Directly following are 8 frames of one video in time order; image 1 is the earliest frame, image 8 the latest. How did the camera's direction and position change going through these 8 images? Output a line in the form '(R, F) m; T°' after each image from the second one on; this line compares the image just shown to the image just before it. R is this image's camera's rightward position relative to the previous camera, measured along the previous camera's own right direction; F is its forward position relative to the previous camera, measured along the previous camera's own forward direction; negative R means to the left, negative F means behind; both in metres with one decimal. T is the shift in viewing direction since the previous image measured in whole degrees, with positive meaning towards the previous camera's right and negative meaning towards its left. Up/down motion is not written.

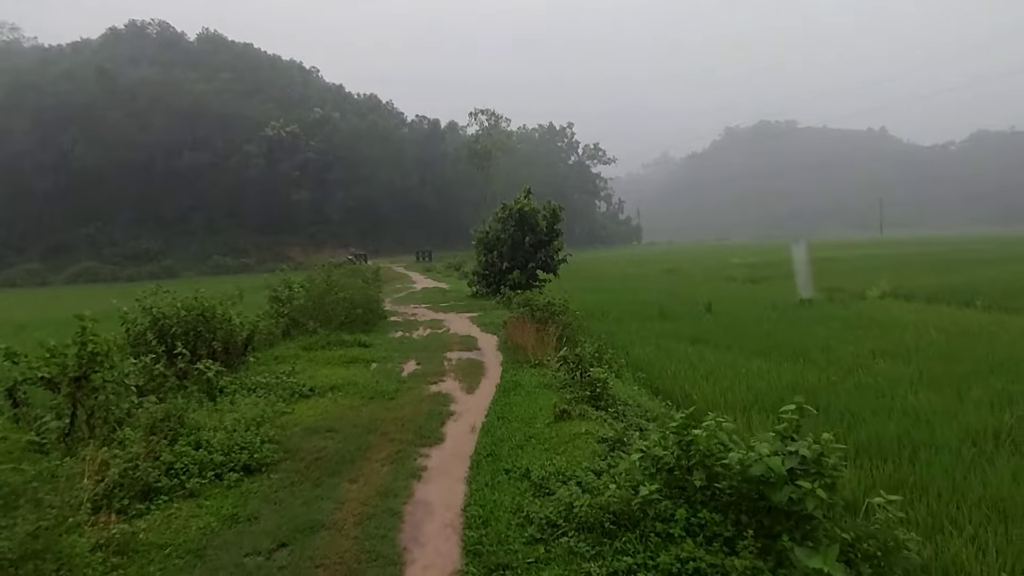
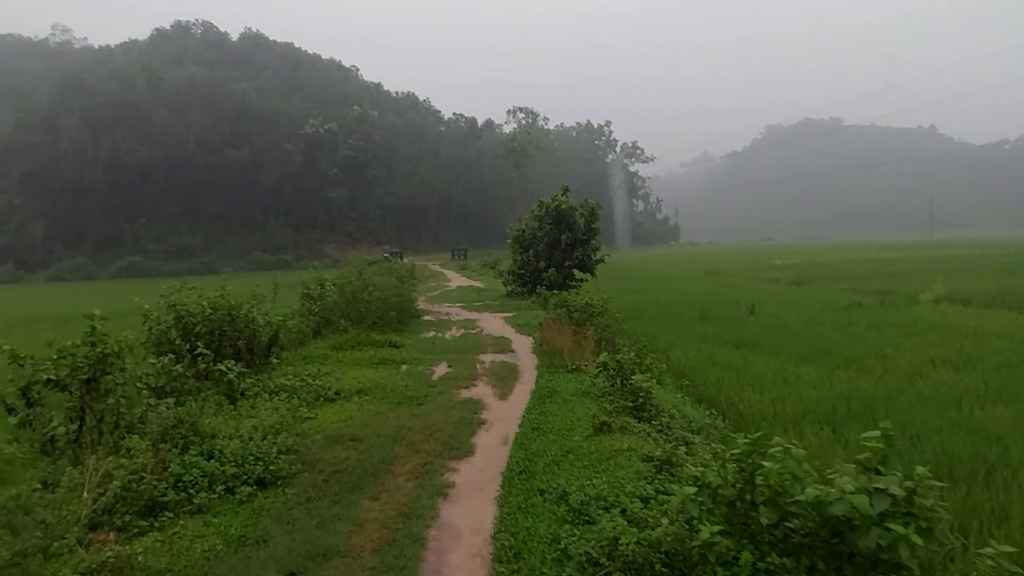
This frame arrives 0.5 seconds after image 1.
(0.0, +0.4) m; -3°
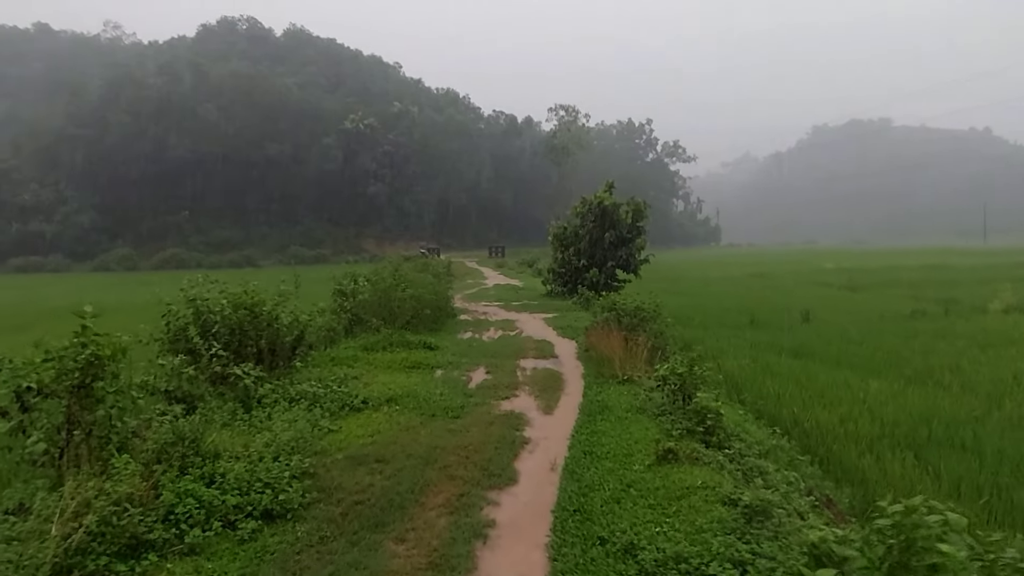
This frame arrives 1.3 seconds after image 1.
(-0.1, +0.7) m; -3°
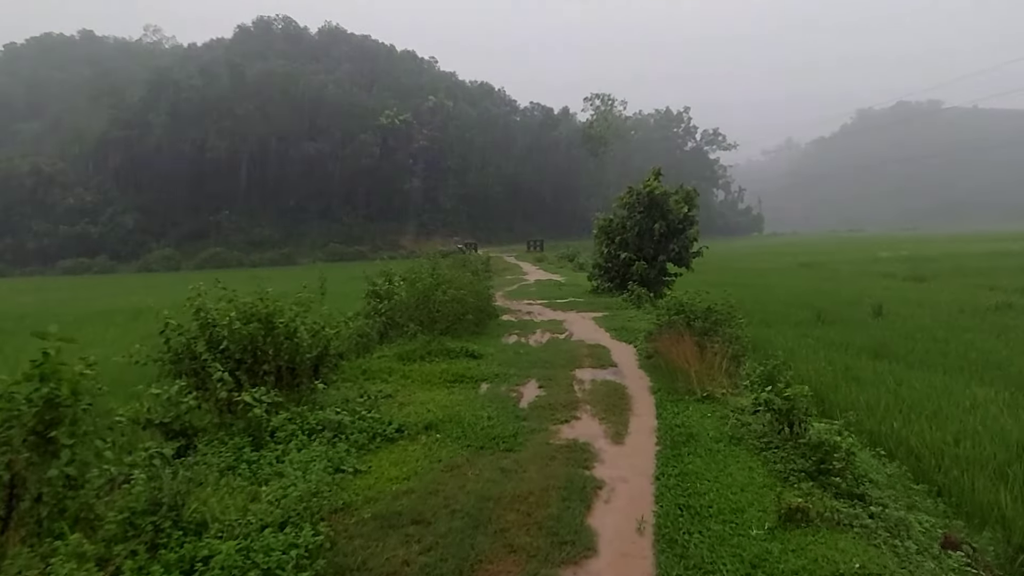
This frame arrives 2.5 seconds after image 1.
(-0.2, +1.0) m; -3°
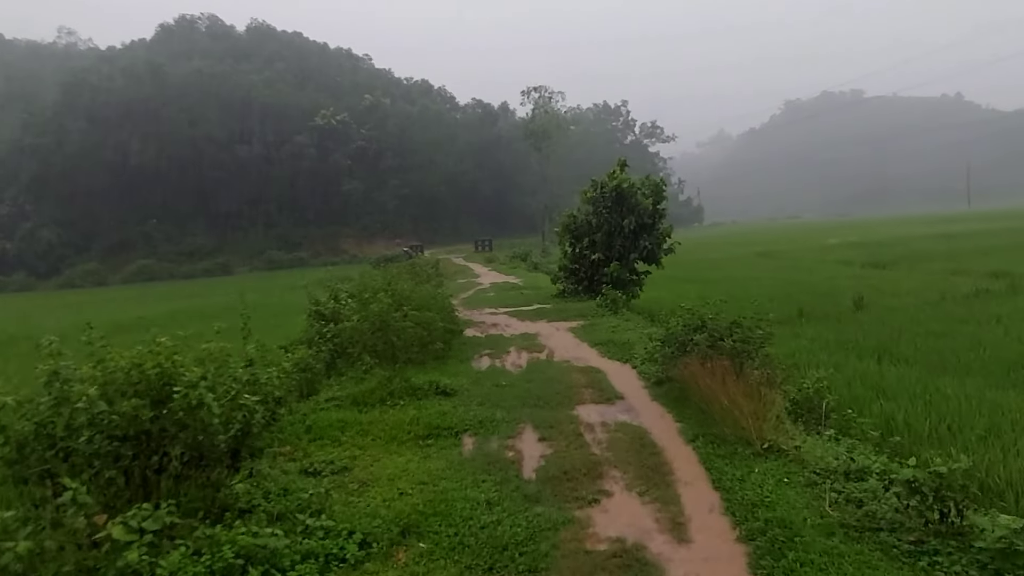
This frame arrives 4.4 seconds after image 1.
(-0.3, +1.6) m; +4°
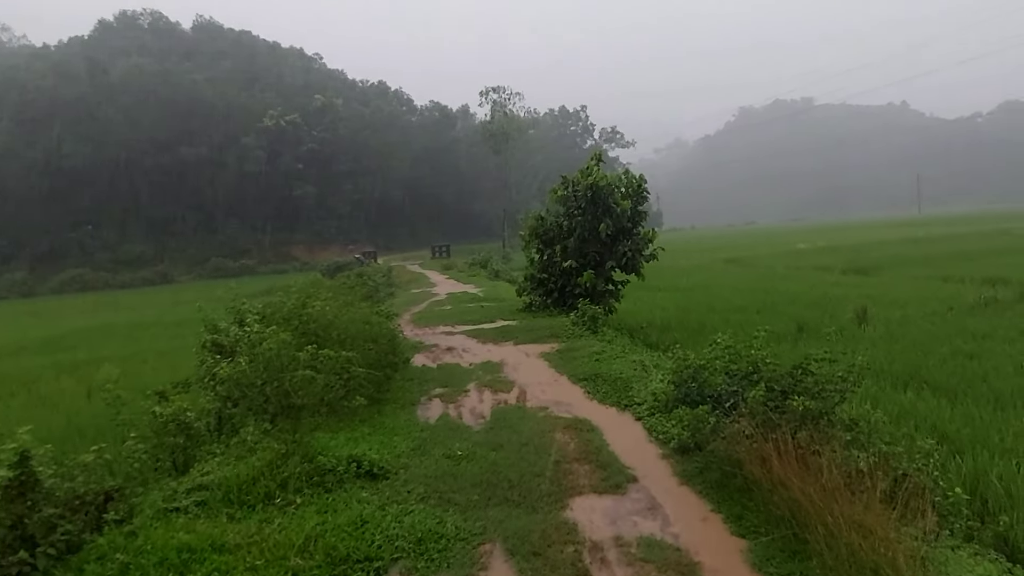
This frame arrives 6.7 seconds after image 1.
(0.0, +2.2) m; +3°
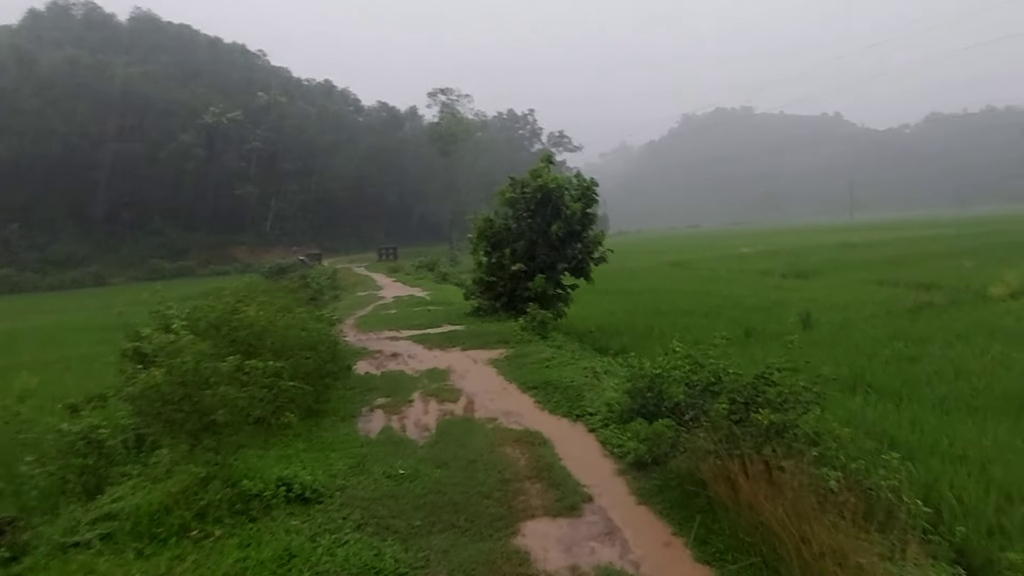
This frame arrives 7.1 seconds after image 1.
(0.0, +0.3) m; +4°
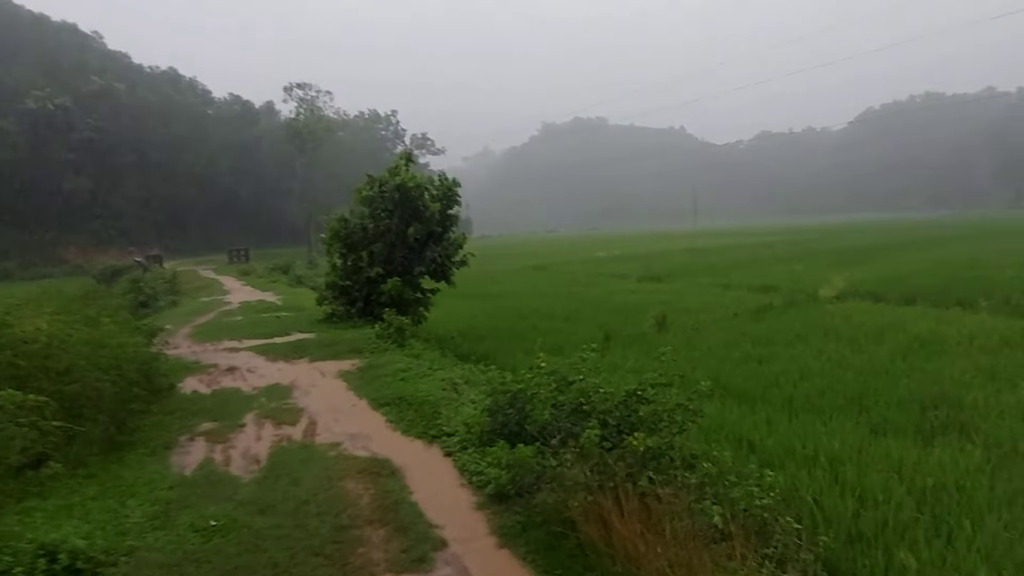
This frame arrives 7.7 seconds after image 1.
(+0.1, +0.6) m; +11°
